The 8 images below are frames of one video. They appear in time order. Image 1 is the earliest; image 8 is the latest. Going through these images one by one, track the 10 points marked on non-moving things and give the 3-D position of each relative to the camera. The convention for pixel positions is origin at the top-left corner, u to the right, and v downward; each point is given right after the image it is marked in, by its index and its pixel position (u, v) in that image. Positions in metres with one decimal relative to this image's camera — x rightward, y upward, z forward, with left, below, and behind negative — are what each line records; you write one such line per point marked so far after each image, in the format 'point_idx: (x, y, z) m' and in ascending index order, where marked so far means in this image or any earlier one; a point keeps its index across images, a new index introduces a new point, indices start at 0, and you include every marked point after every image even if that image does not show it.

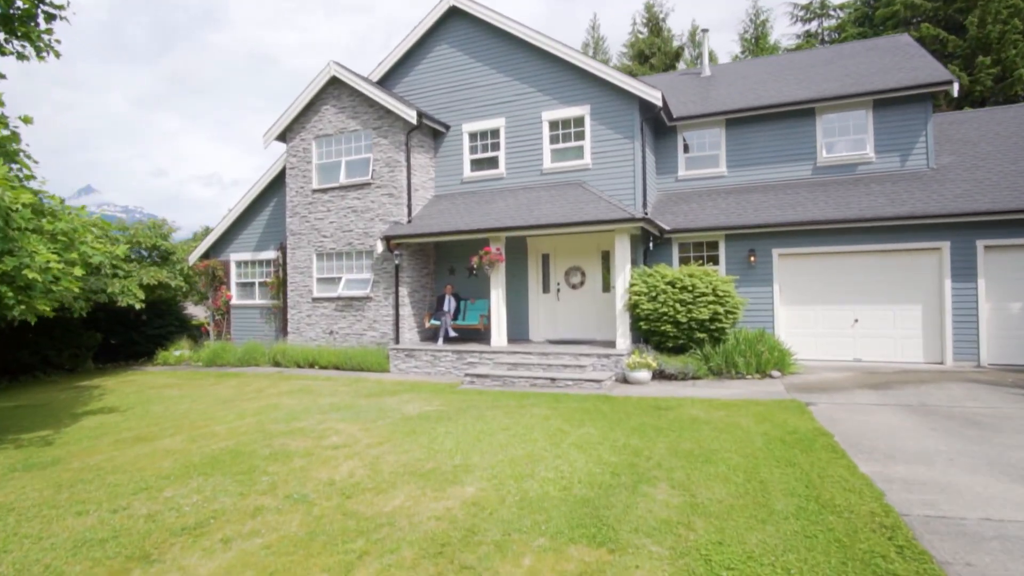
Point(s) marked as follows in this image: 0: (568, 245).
0: (+1.3, +1.0, +13.1) m
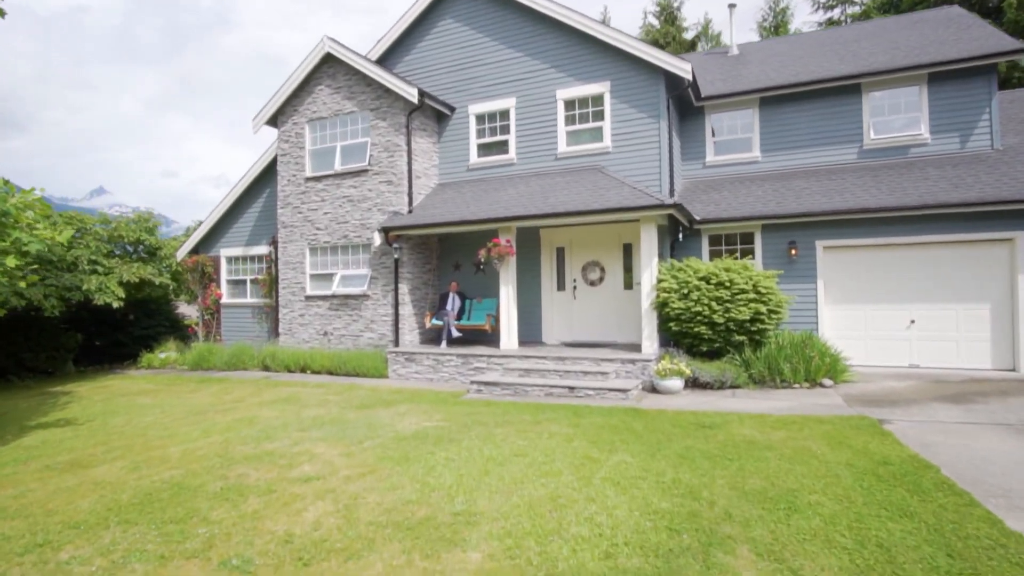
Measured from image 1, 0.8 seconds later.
0: (+1.5, +1.0, +11.8) m
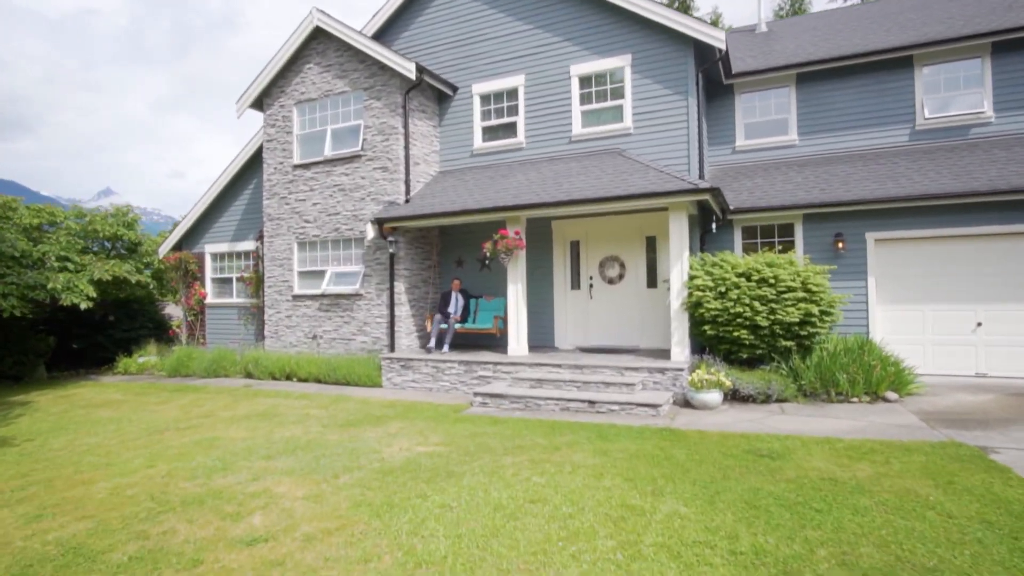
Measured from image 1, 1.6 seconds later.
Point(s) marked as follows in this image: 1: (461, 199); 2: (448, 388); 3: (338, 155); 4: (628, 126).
0: (+1.7, +1.1, +10.5) m
1: (-0.9, +1.6, +10.3) m
2: (-1.1, -1.7, +9.6) m
3: (-3.6, +2.8, +11.6) m
4: (+2.1, +3.0, +10.3) m
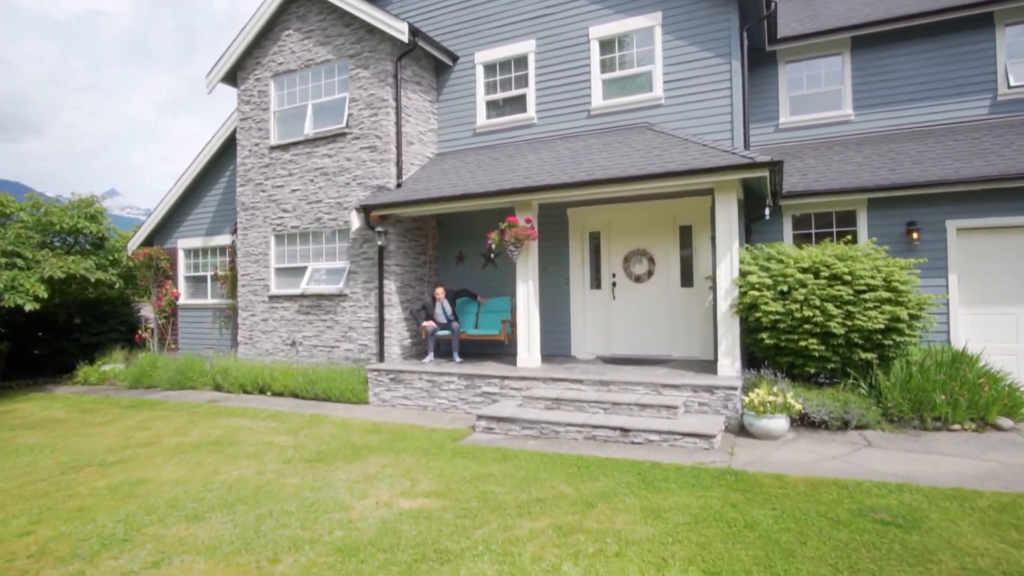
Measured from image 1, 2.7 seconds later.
0: (+1.9, +1.1, +9.0) m
1: (-0.8, +1.7, +8.8) m
2: (-1.0, -1.7, +8.0) m
3: (-3.5, +2.8, +10.1) m
4: (+2.3, +3.0, +8.8) m
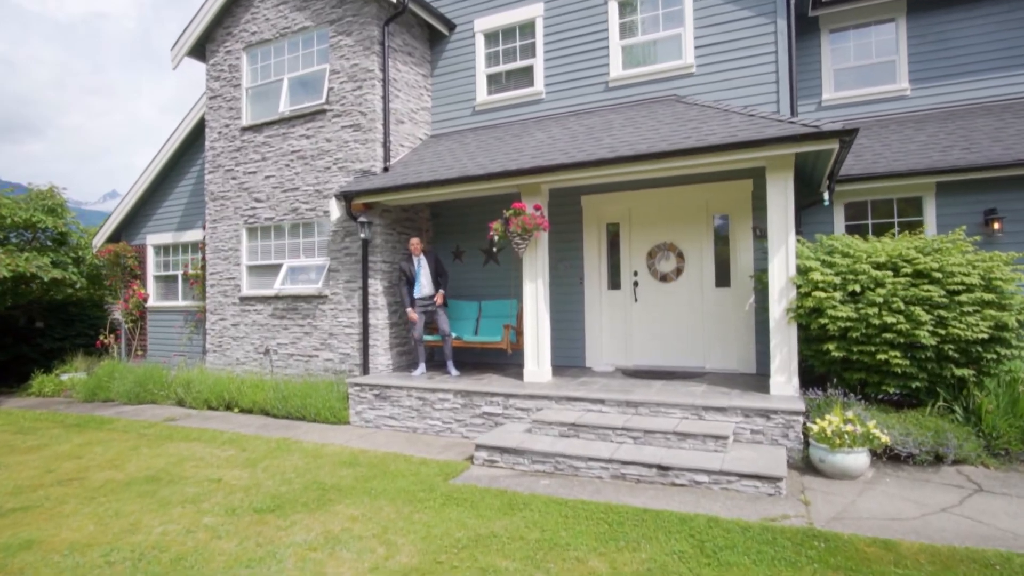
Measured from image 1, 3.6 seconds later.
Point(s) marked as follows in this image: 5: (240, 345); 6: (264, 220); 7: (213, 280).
0: (+1.9, +1.1, +7.7) m
1: (-0.7, +1.7, +7.5) m
2: (-0.9, -1.7, +6.8) m
3: (-3.4, +2.8, +8.8) m
4: (+2.4, +3.0, +7.5) m
5: (-4.5, -0.9, +9.2) m
6: (-4.0, +1.1, +9.0) m
7: (-5.1, +0.1, +9.6) m
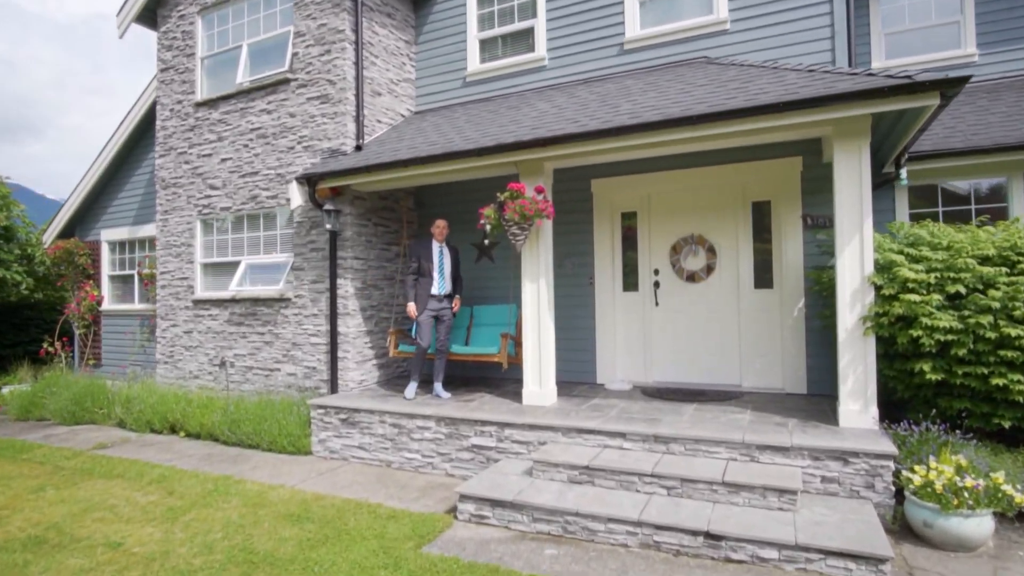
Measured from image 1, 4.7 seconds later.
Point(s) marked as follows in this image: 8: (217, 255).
0: (+1.9, +1.1, +6.4) m
1: (-0.8, +1.6, +6.2) m
2: (-0.9, -1.7, +5.5) m
3: (-3.4, +2.8, +7.5) m
4: (+2.3, +3.0, +6.2) m
5: (-4.5, -0.9, +7.9) m
6: (-4.0, +1.1, +7.7) m
7: (-5.1, +0.1, +8.3) m
8: (-4.1, +0.5, +7.9) m
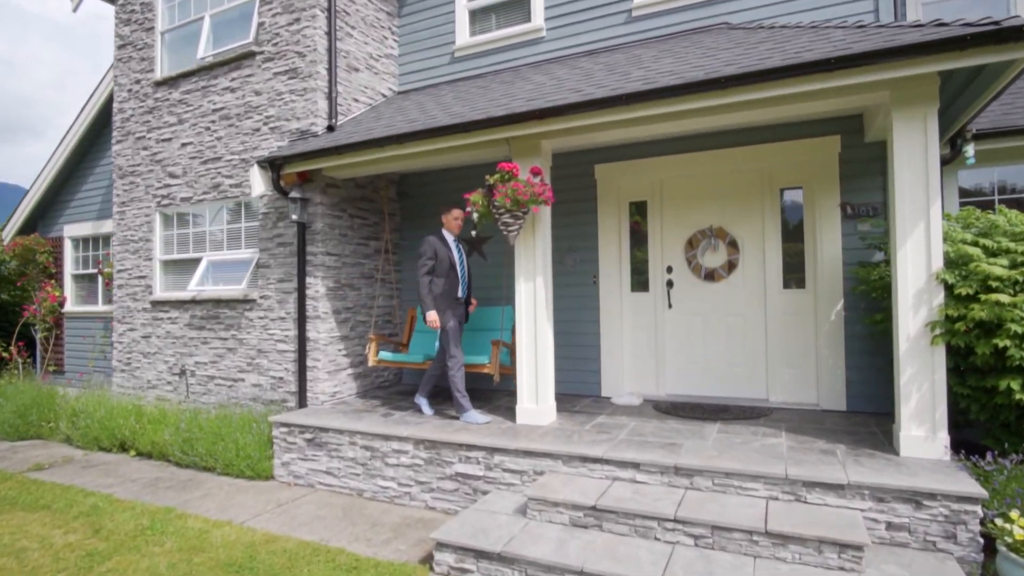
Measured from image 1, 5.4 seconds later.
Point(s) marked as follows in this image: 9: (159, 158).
0: (+1.8, +1.1, +5.6) m
1: (-0.8, +1.6, +5.4) m
2: (-1.0, -1.7, +4.7) m
3: (-3.5, +2.8, +6.7) m
4: (+2.3, +3.0, +5.4) m
5: (-4.6, -0.9, +7.1) m
6: (-4.1, +1.1, +6.9) m
7: (-5.2, +0.1, +7.5) m
8: (-4.2, +0.5, +7.1) m
9: (-4.5, +1.7, +7.1) m
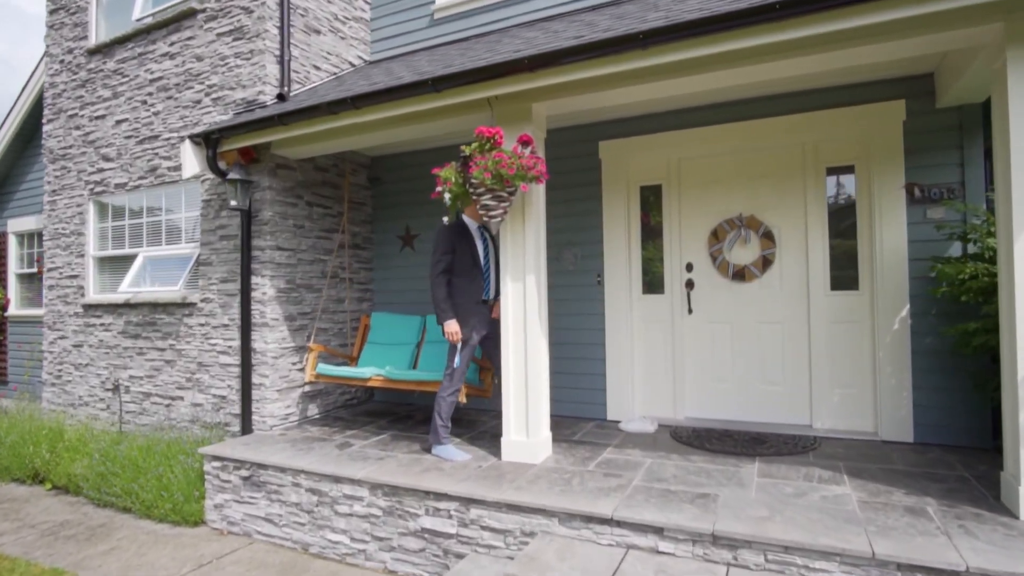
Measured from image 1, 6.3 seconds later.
0: (+1.7, +1.1, +4.6) m
1: (-0.9, +1.6, +4.4) m
2: (-1.1, -1.7, +3.7) m
3: (-3.6, +2.7, +5.7) m
4: (+2.1, +3.0, +4.4) m
5: (-4.7, -1.0, +6.1) m
6: (-4.2, +1.1, +5.9) m
7: (-5.3, +0.1, +6.5) m
8: (-4.3, +0.5, +6.1) m
9: (-4.6, +1.6, +6.1) m
